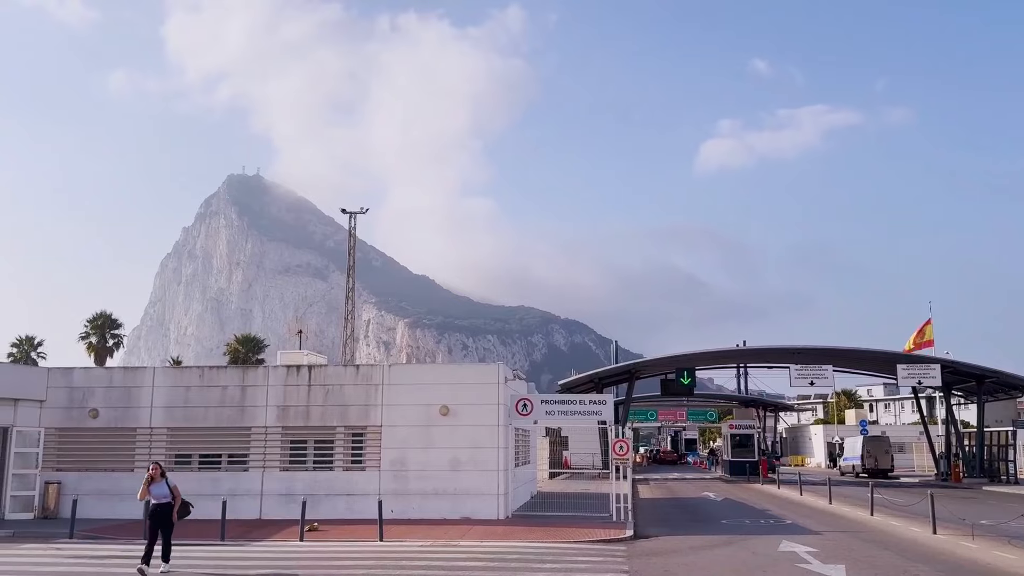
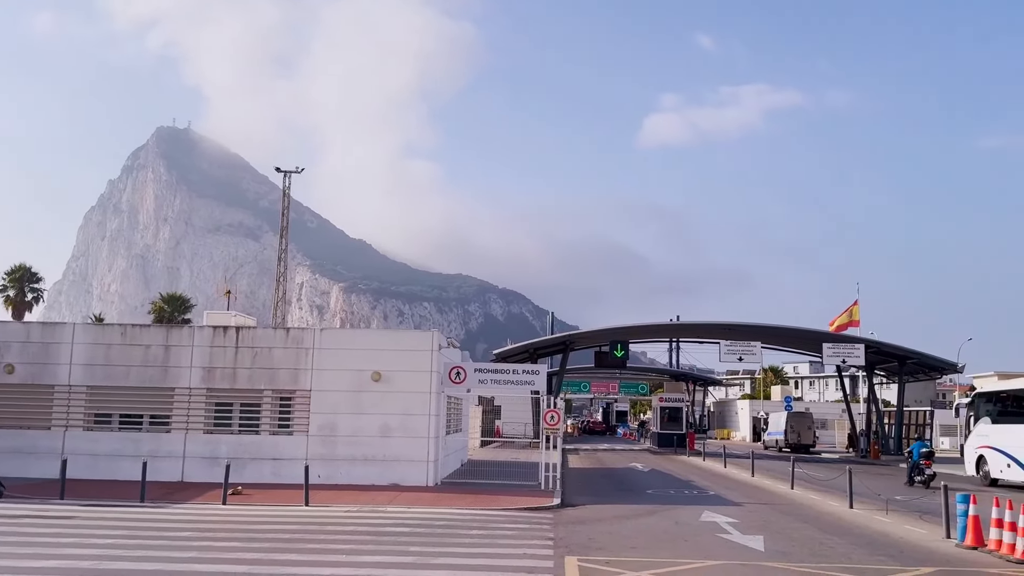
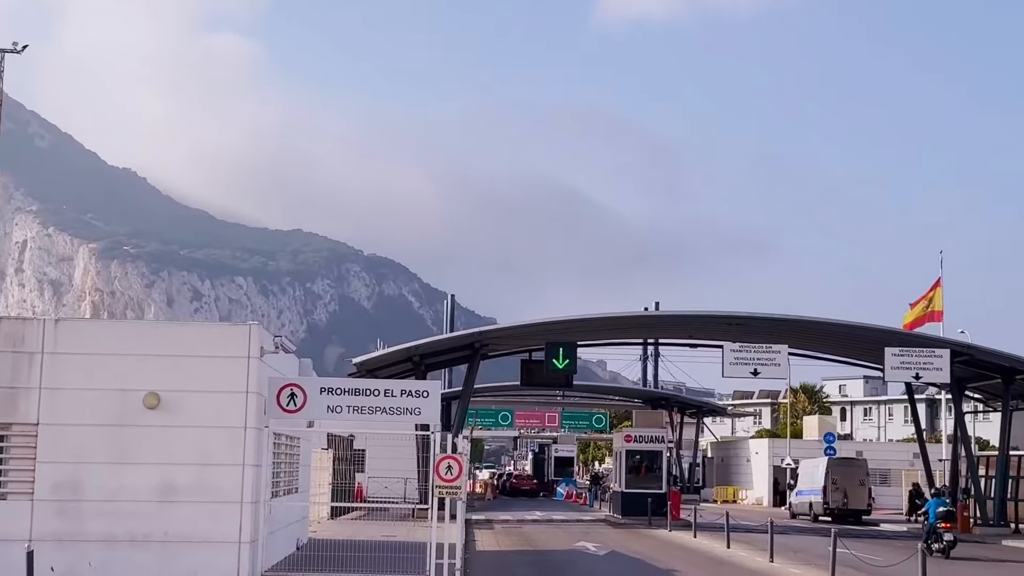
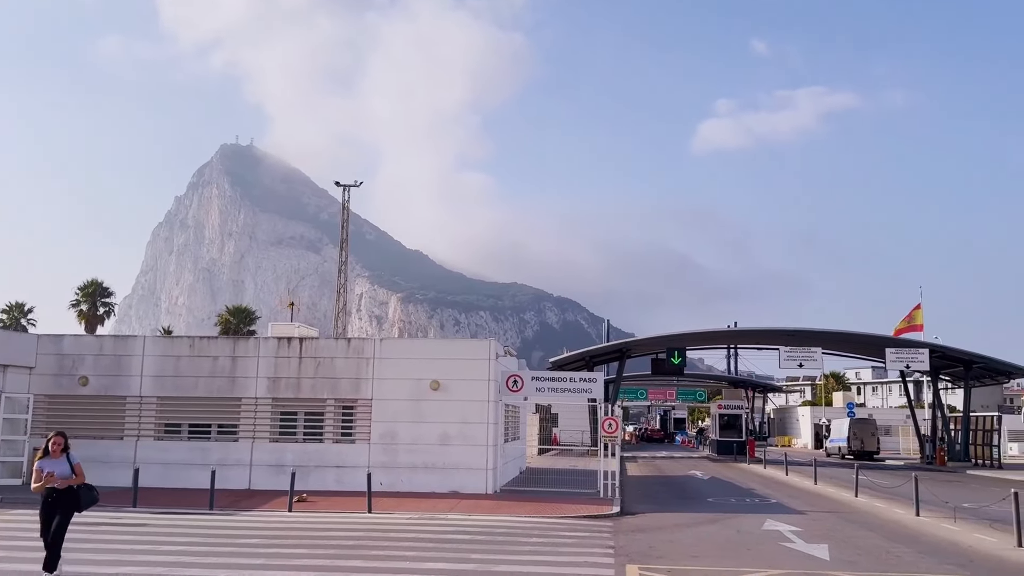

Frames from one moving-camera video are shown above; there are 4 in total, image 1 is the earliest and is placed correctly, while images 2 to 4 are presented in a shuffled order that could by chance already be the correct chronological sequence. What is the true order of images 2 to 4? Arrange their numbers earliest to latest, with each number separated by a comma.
4, 2, 3
